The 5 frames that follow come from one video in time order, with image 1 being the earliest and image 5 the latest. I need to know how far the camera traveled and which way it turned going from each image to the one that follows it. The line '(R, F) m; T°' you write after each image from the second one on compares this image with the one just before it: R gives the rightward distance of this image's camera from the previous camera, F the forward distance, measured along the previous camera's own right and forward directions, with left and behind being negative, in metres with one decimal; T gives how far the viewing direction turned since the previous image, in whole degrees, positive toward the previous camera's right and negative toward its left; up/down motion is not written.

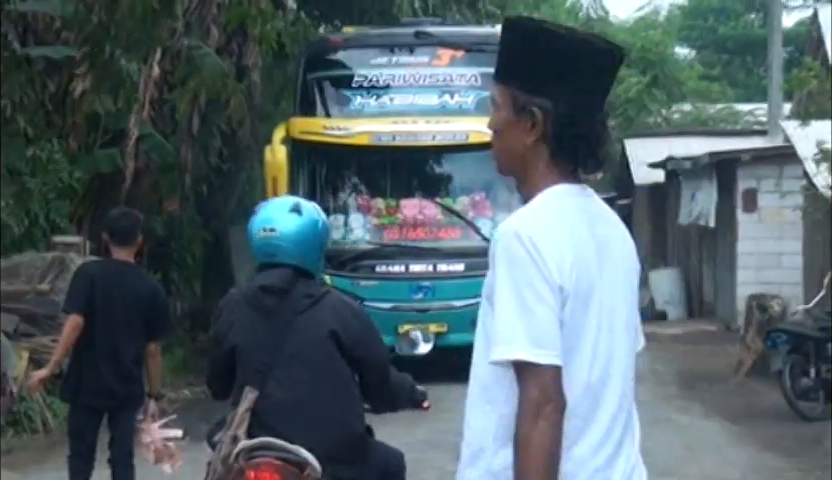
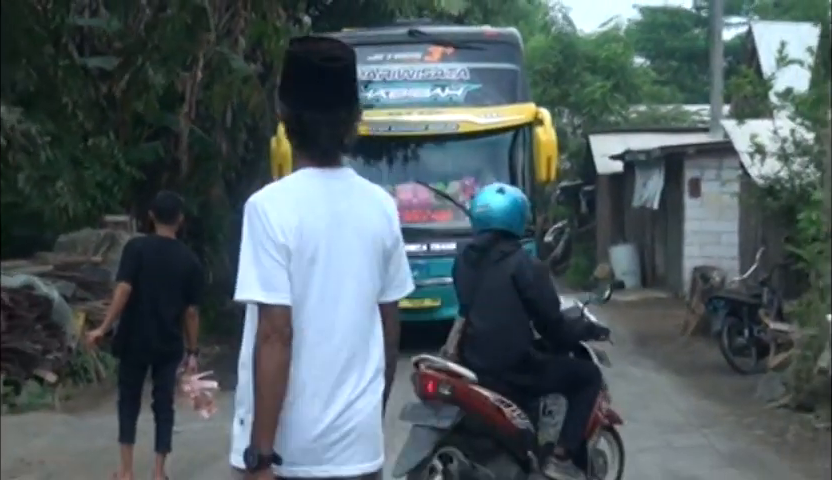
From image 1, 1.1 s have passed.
(+0.3, -1.8) m; -1°
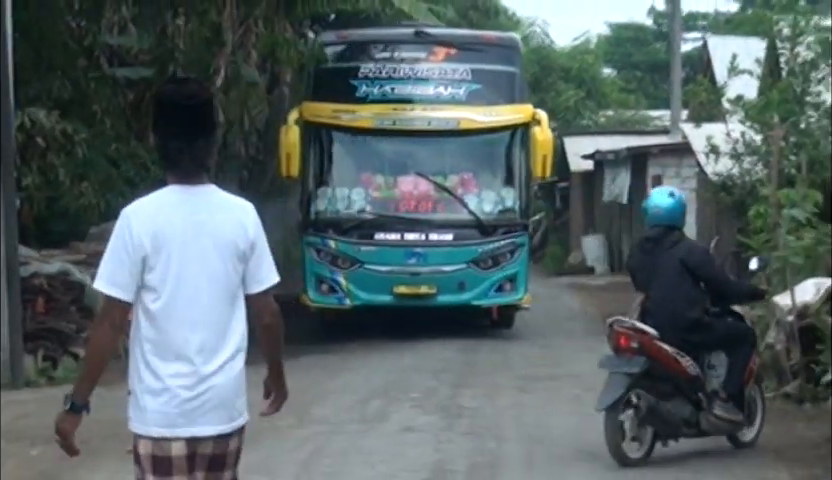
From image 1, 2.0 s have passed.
(+0.2, -1.5) m; -1°
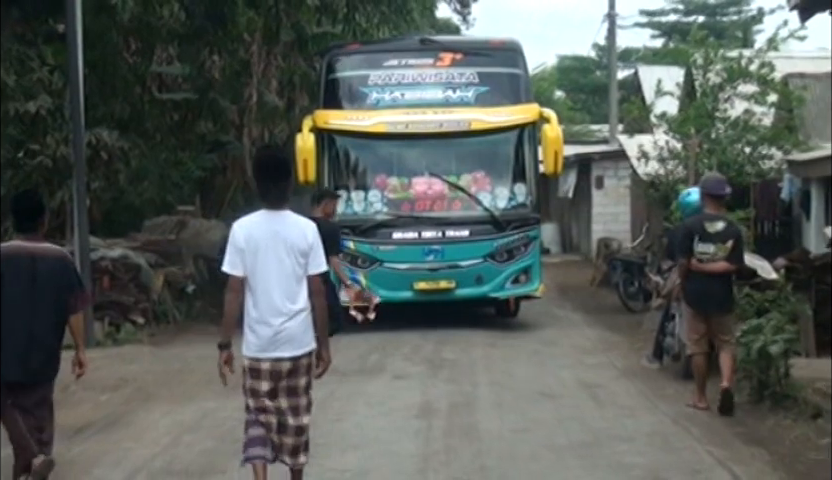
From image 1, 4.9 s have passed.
(-0.2, -3.3) m; +1°
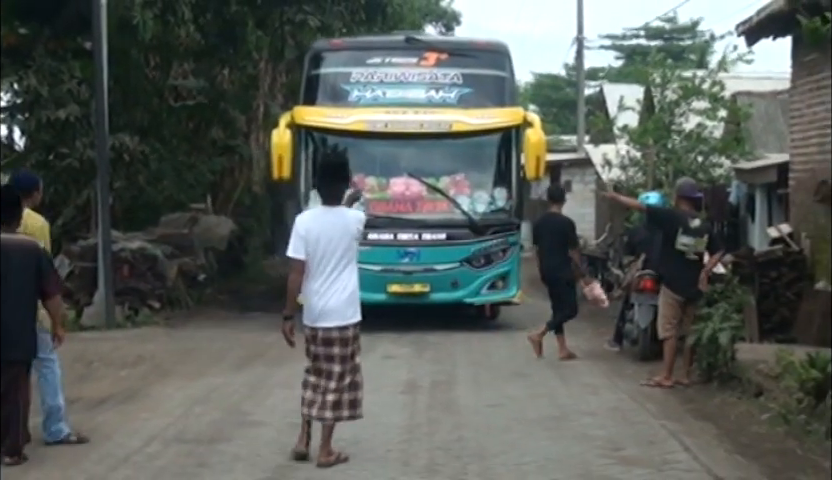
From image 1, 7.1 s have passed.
(-0.1, -2.0) m; +1°
